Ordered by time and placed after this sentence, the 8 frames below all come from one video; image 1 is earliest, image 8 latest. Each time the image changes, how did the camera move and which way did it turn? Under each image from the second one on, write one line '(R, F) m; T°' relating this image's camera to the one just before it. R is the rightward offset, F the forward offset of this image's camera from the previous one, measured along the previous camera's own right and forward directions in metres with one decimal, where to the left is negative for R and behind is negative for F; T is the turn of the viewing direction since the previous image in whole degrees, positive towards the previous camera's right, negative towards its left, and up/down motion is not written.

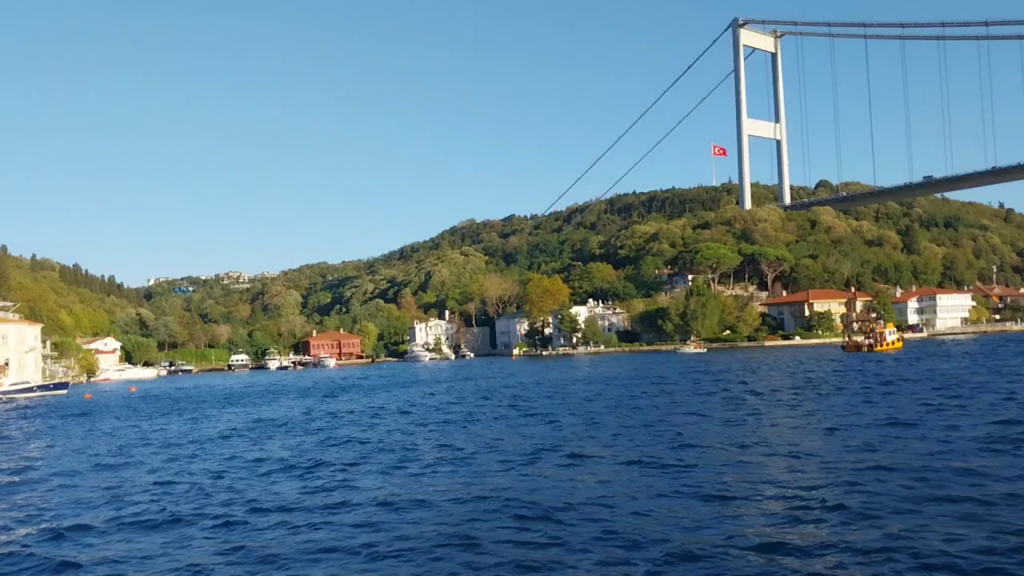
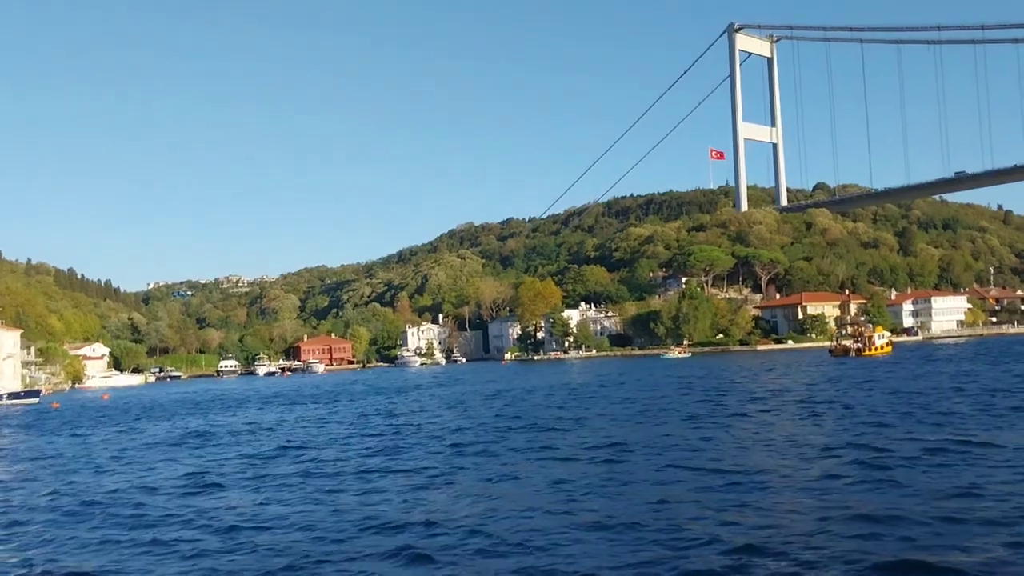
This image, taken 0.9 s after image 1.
(+0.9, +0.6) m; 0°
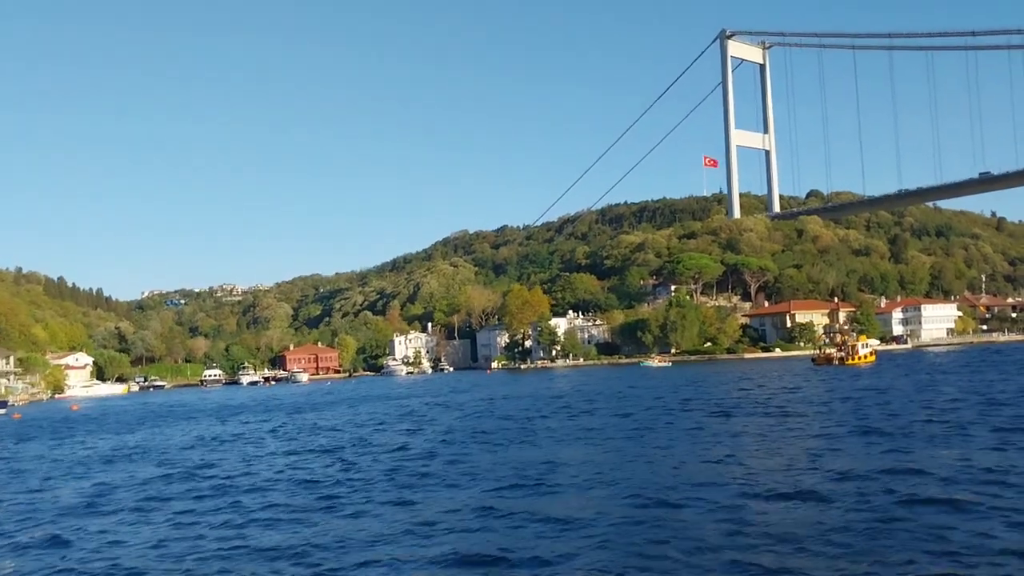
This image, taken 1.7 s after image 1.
(+0.8, +0.5) m; 0°
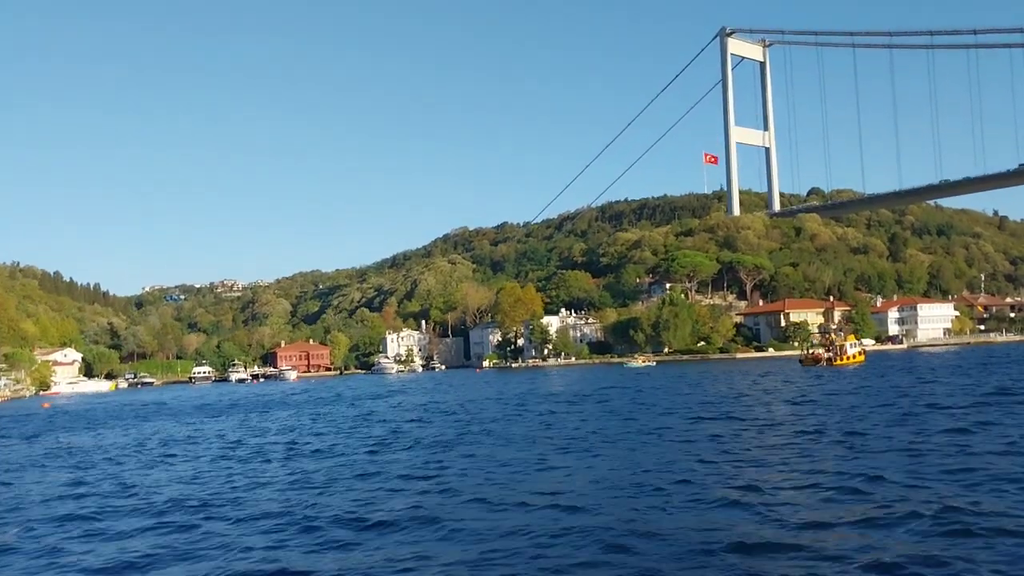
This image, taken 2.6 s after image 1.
(+0.9, +0.7) m; 0°
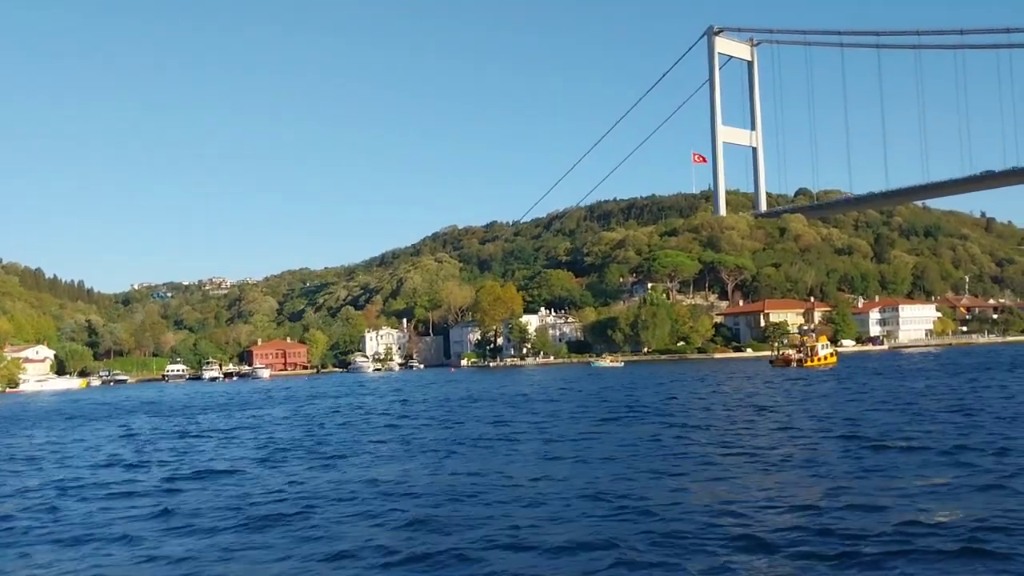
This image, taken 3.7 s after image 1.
(+1.2, +0.7) m; 0°
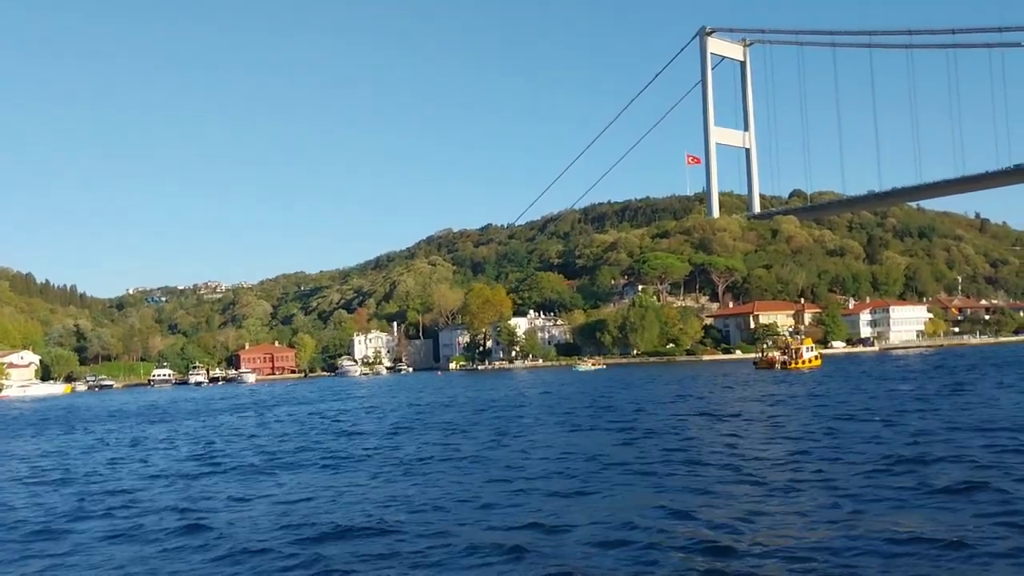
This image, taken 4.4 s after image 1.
(+0.7, +0.5) m; 0°
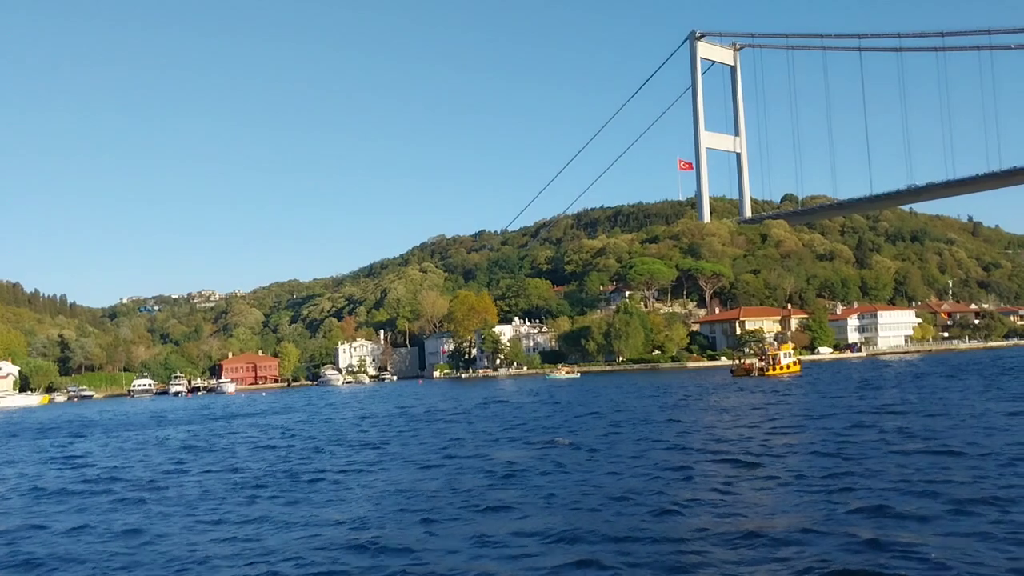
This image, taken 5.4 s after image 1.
(+1.0, +0.7) m; 0°
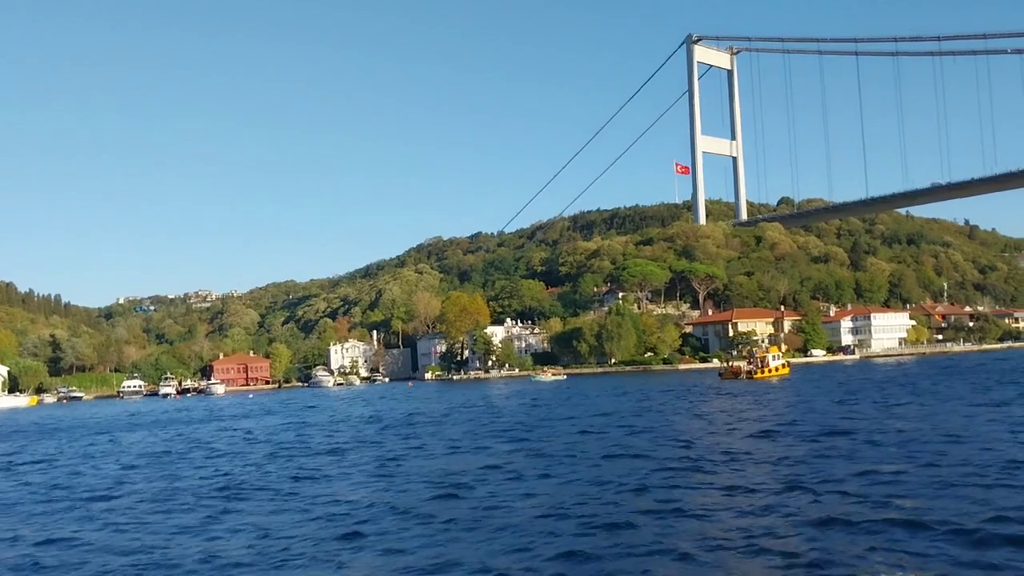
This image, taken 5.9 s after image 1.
(+0.5, +0.3) m; 0°
